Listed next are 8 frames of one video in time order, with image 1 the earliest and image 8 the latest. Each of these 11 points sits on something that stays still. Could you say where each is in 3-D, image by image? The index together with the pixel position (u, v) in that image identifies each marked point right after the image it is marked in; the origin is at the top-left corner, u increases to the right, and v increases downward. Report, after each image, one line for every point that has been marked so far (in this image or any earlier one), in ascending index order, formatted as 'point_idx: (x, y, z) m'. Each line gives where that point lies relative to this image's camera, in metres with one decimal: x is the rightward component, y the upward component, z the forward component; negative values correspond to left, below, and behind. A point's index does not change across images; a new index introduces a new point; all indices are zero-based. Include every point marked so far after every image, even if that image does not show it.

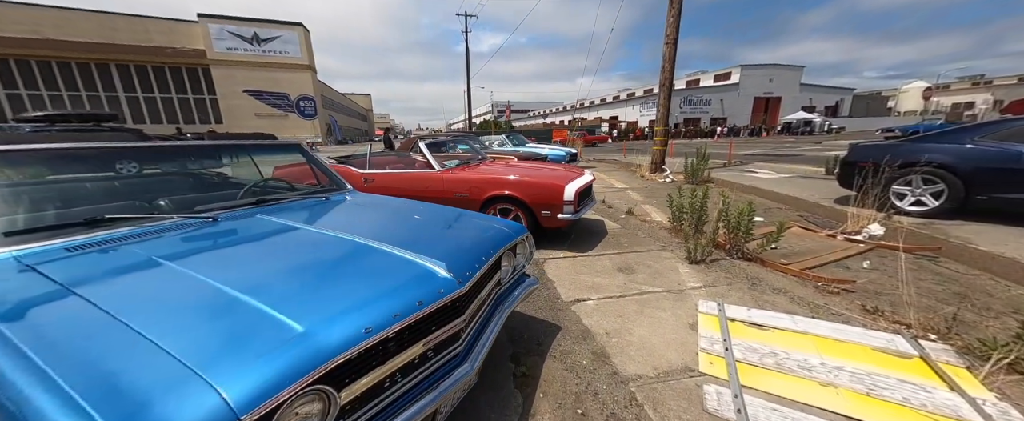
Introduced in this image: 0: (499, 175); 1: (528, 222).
0: (-0.1, +0.4, +3.9) m
1: (+0.2, -0.1, +3.8) m
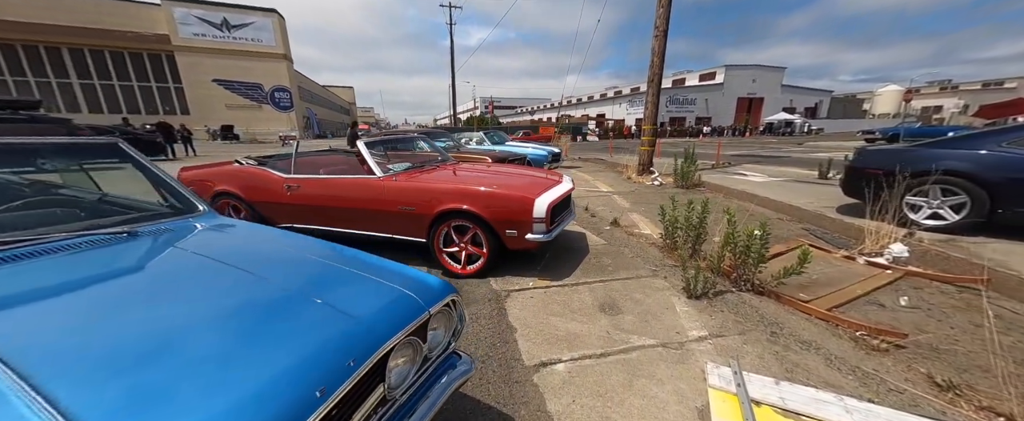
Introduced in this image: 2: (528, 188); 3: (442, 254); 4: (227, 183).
0: (-0.5, +0.3, +3.2) m
1: (-0.2, -0.3, +3.0) m
2: (+0.2, +0.2, +3.3) m
3: (-0.7, -0.4, +3.2) m
4: (-3.2, +0.3, +3.6) m
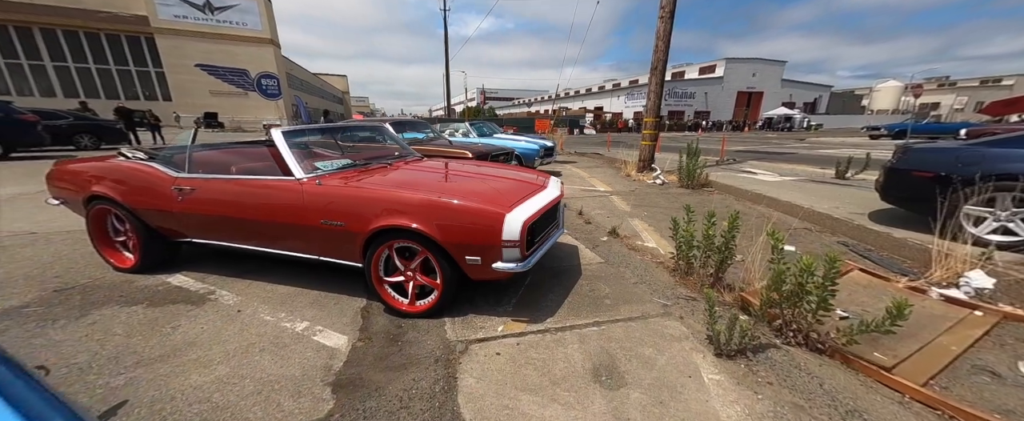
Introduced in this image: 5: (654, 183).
0: (-0.8, +0.2, +2.3) m
1: (-0.5, -0.4, +2.2) m
2: (-0.1, +0.1, +2.5) m
3: (-1.0, -0.5, +2.4) m
4: (-3.5, +0.2, +2.7) m
5: (+3.4, +0.7, +7.7) m
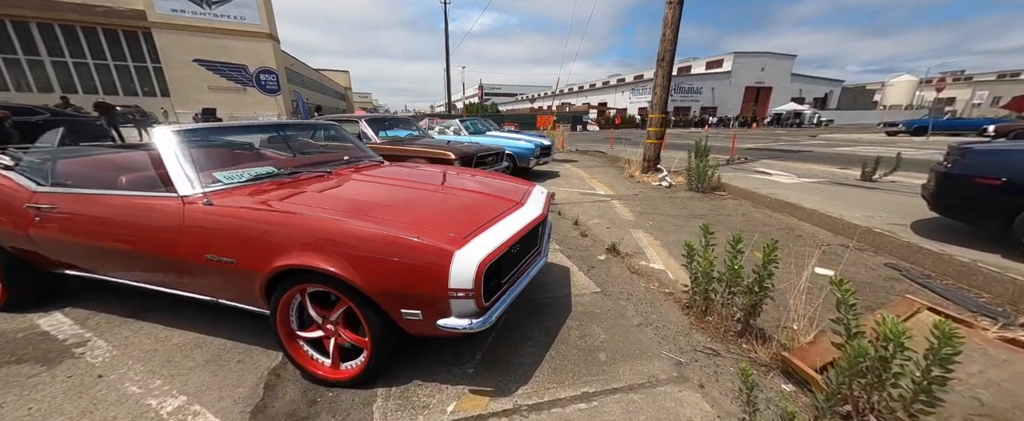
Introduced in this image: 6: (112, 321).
0: (-1.0, 0.0, +1.7) m
1: (-0.7, -0.6, +1.6) m
2: (-0.3, 0.0, +1.9) m
3: (-1.2, -0.7, +1.7) m
4: (-3.7, +0.1, +2.1) m
5: (+3.2, +0.6, +7.0) m
6: (-2.7, -0.7, +2.1) m
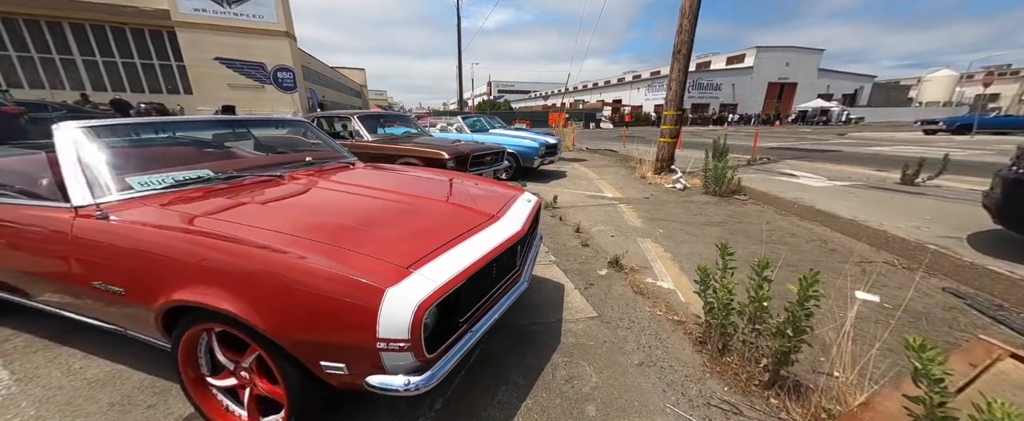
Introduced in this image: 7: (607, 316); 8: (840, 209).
0: (-1.2, -0.1, +1.3) m
1: (-0.9, -0.7, +1.2) m
2: (-0.5, -0.1, +1.5) m
3: (-1.4, -0.8, +1.4) m
4: (-3.9, 0.0, +1.9) m
5: (+3.3, +0.5, +6.5) m
6: (-2.9, -0.8, +1.9) m
7: (+0.7, -0.8, +2.4) m
8: (+5.0, 0.0, +4.8) m
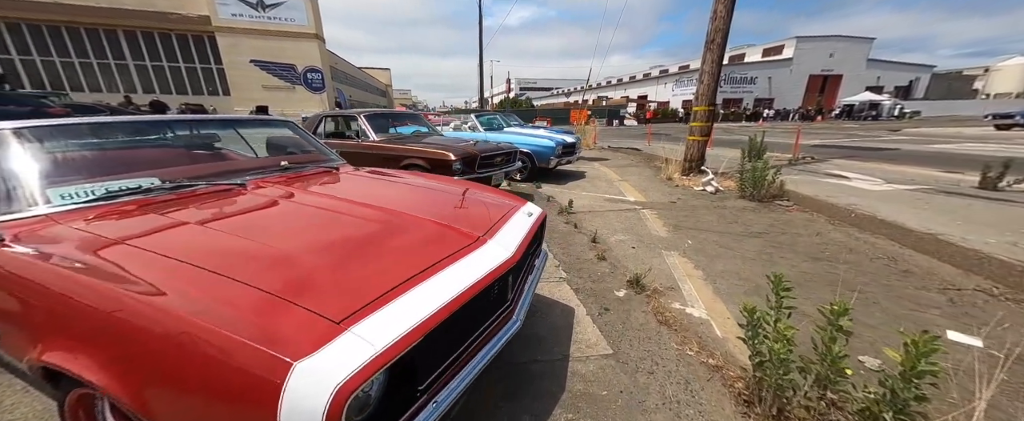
0: (-1.2, -0.2, +1.1) m
1: (-1.0, -0.8, +0.9) m
2: (-0.5, -0.2, +1.2) m
3: (-1.4, -0.9, +1.1) m
4: (-3.9, 0.0, +1.8) m
5: (+3.5, +0.4, +5.9) m
6: (-2.9, -0.9, +1.7) m
7: (+0.7, -0.9, +2.0) m
8: (+5.1, -0.1, +4.1) m
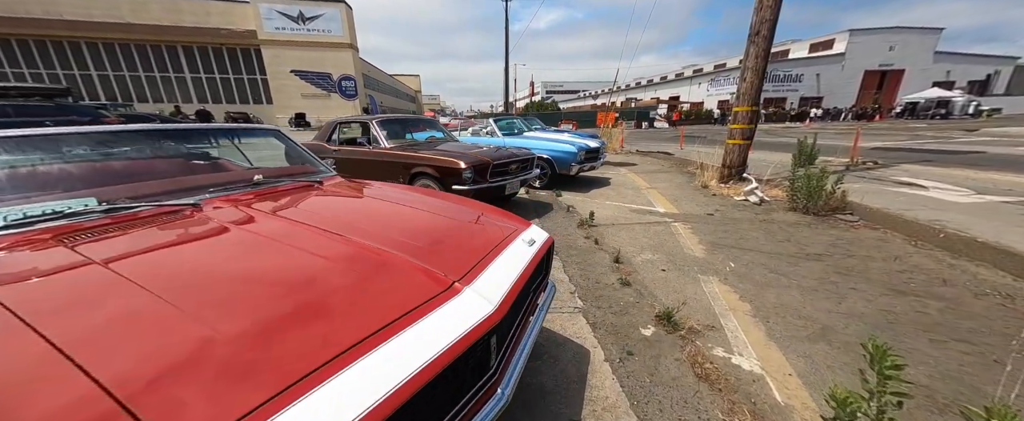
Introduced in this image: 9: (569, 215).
0: (-1.3, -0.3, +0.8) m
1: (-1.1, -0.9, +0.6) m
2: (-0.6, -0.3, +0.8) m
3: (-1.5, -1.0, +0.9) m
4: (-3.9, -0.1, +1.7) m
5: (+3.8, +0.1, +5.2) m
6: (-2.9, -1.0, +1.6) m
7: (+0.7, -1.0, +1.5) m
8: (+5.2, -0.3, +3.3) m
9: (+0.8, -0.1, +4.7) m
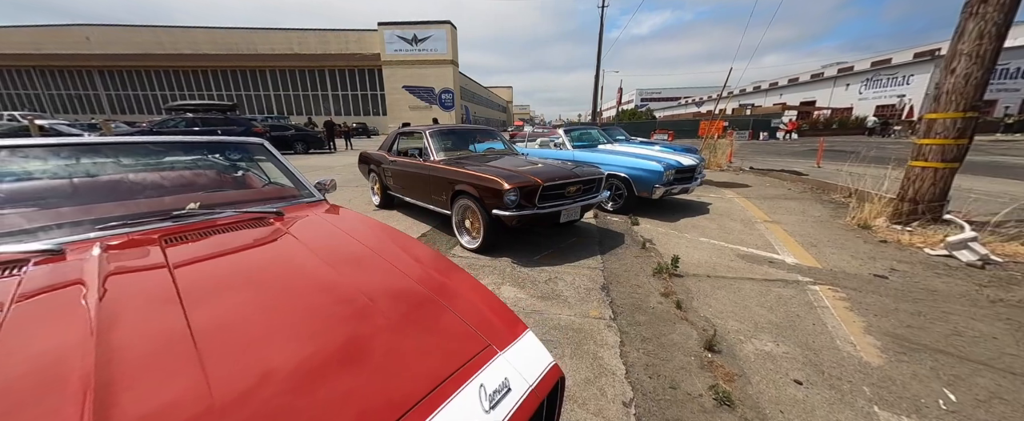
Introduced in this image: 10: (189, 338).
0: (-1.6, -0.4, +0.3) m
1: (-1.4, -1.0, +0.1) m
2: (-0.9, -0.5, +0.2) m
3: (-1.8, -1.1, +0.4) m
4: (-3.9, -0.1, +1.9) m
5: (+4.5, -0.5, +3.3) m
6: (-3.0, -1.0, +1.5) m
7: (+0.5, -1.3, +0.5) m
8: (+5.3, -1.0, +1.1) m
9: (+1.5, -0.5, +3.6) m
10: (-1.3, -0.4, +0.3) m
